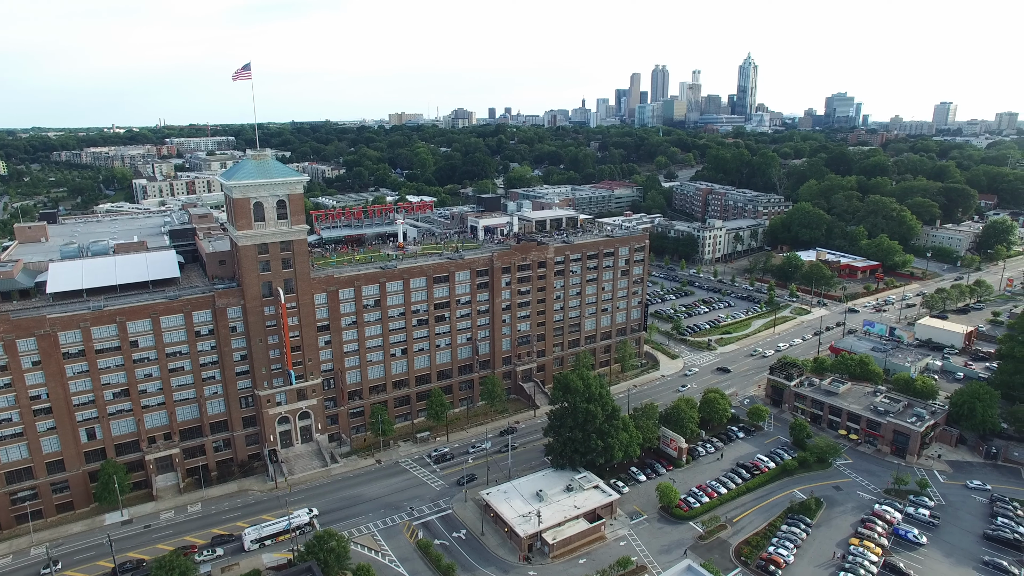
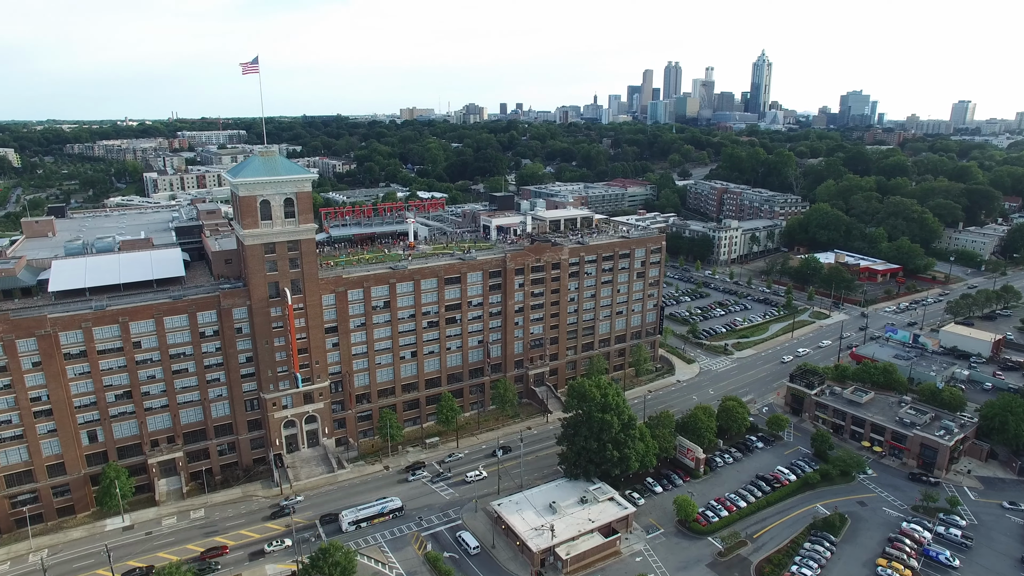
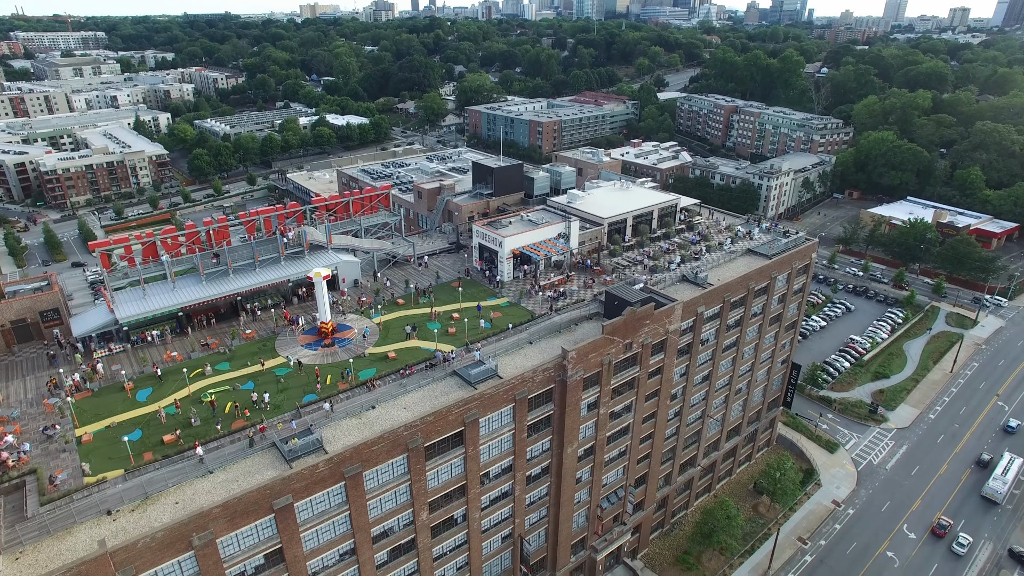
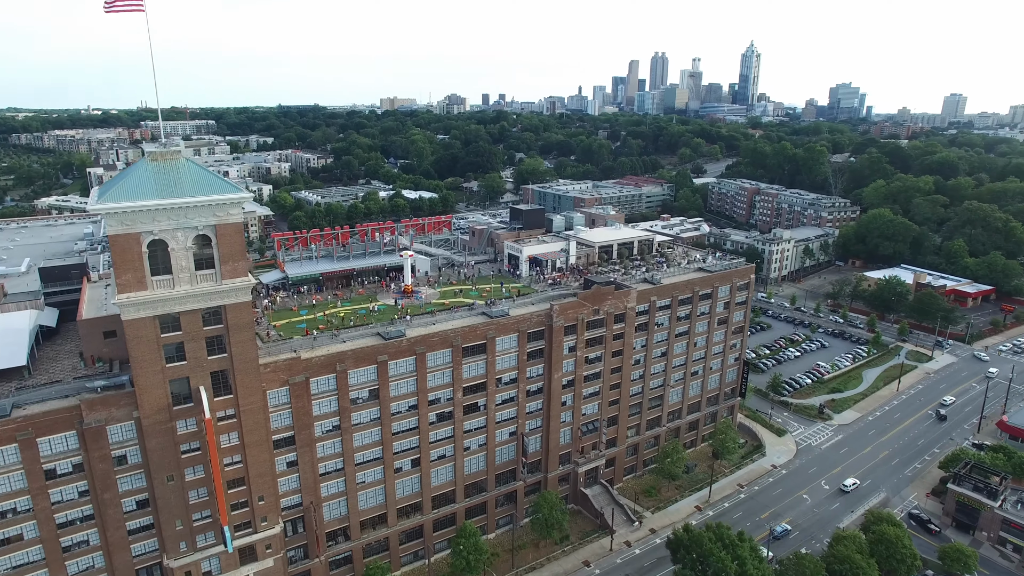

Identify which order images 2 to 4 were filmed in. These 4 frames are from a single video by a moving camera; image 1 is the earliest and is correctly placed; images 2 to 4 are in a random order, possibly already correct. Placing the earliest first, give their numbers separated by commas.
2, 4, 3
